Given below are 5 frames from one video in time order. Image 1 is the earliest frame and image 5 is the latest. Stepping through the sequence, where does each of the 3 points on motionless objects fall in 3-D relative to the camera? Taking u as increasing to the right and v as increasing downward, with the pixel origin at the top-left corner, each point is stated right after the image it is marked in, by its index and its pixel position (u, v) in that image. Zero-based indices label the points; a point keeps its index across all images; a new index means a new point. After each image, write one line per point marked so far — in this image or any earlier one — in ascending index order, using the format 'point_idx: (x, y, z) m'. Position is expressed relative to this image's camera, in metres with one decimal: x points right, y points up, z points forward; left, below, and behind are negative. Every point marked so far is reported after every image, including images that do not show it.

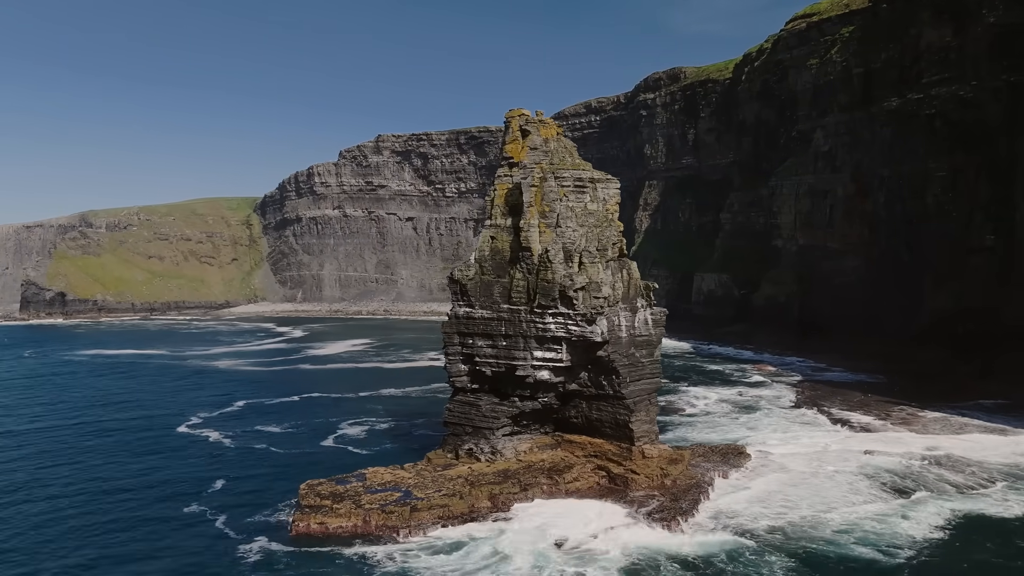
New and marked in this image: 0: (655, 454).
0: (+3.7, -4.4, +18.5) m
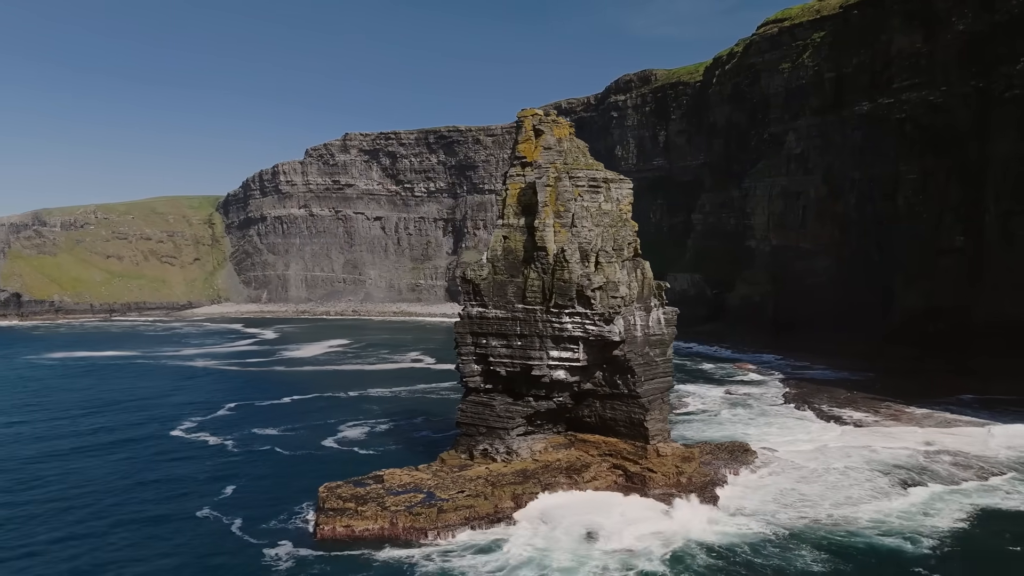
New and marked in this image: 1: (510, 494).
0: (+4.1, -4.3, +18.7) m
1: (0.0, -4.8, +16.4) m
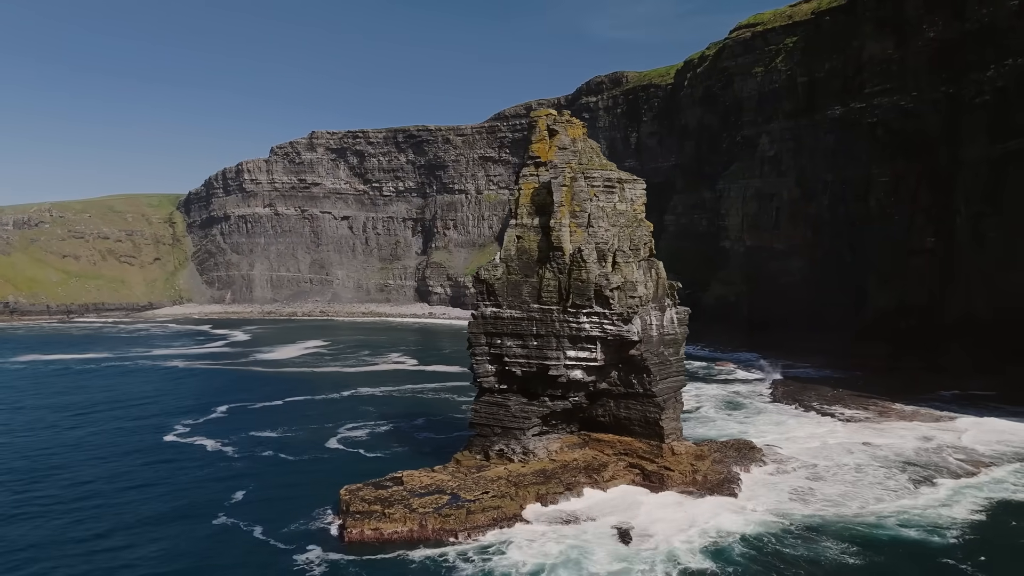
0: (+4.6, -4.3, +18.9) m
1: (+0.5, -4.8, +16.4) m
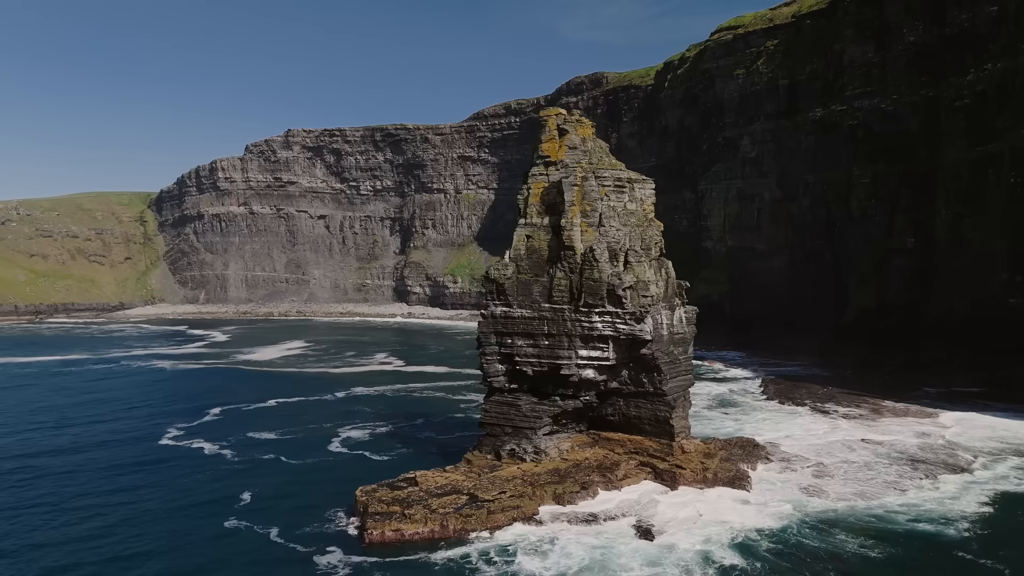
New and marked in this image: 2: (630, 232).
0: (+4.9, -4.3, +19.0) m
1: (+0.9, -4.8, +16.4) m
2: (+3.2, +1.5, +19.6) m
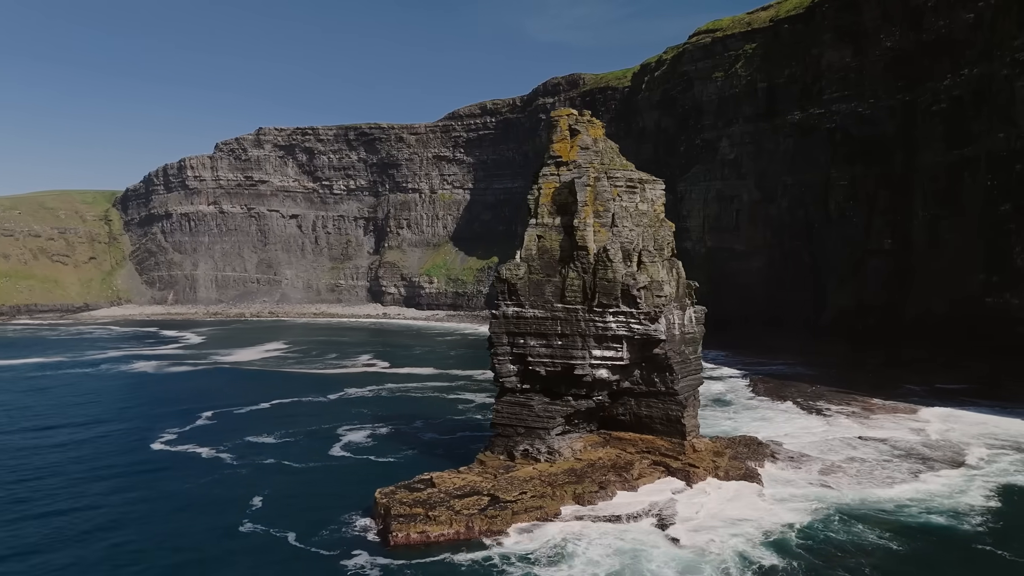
0: (+5.3, -4.3, +19.2) m
1: (+1.4, -4.8, +16.4) m
2: (+3.5, +1.5, +19.7) m
